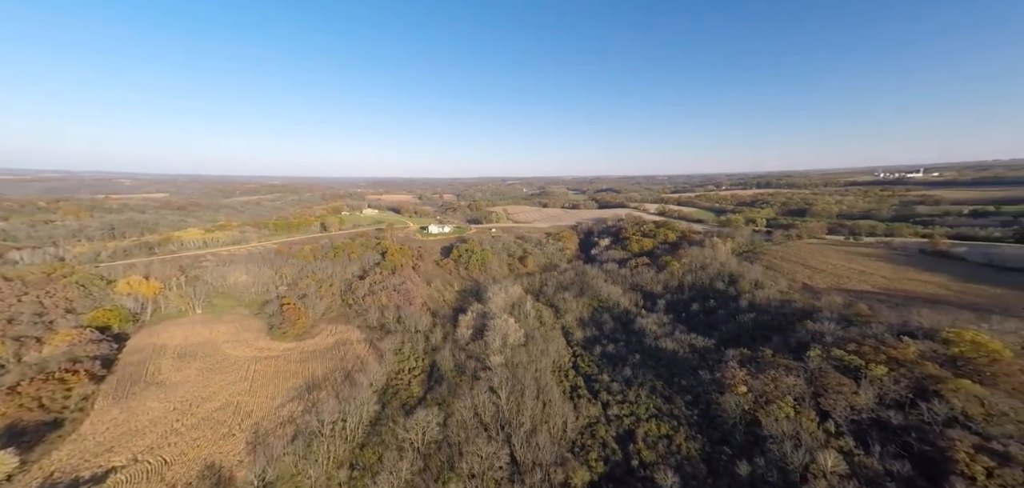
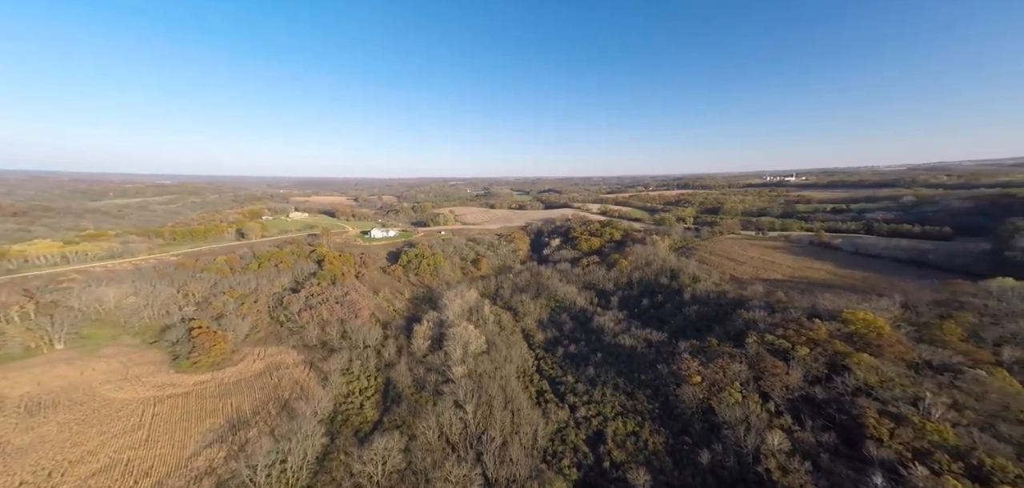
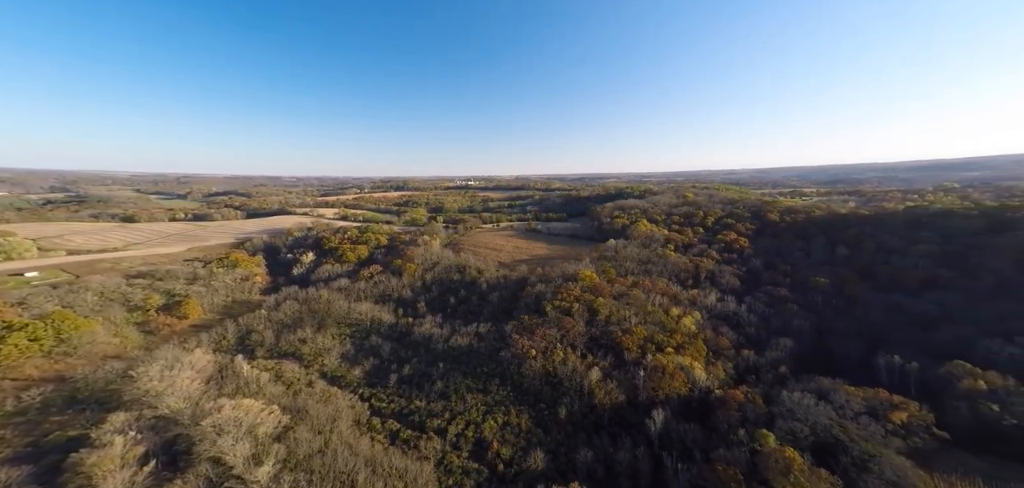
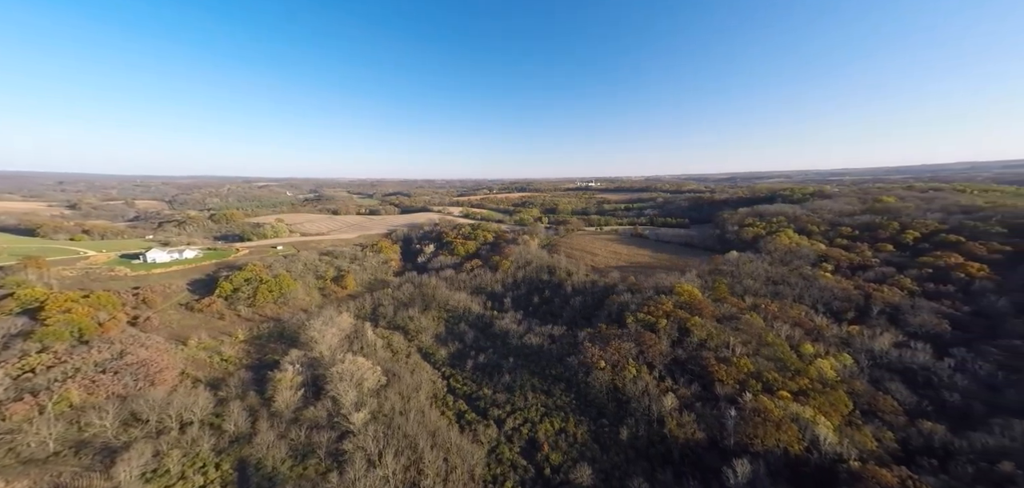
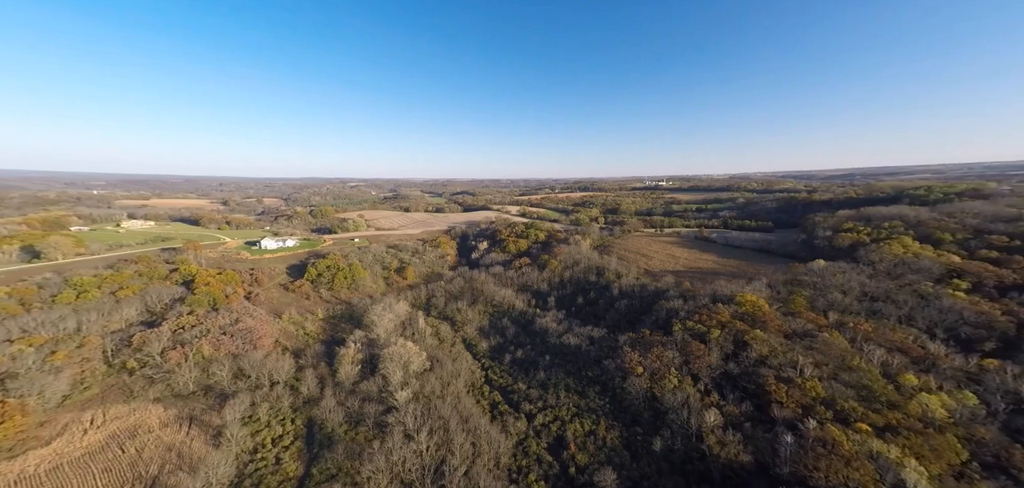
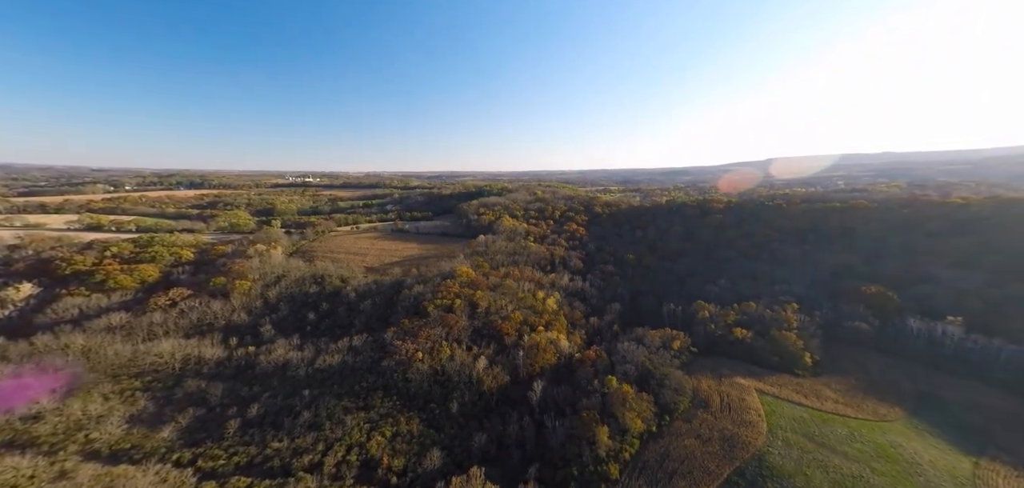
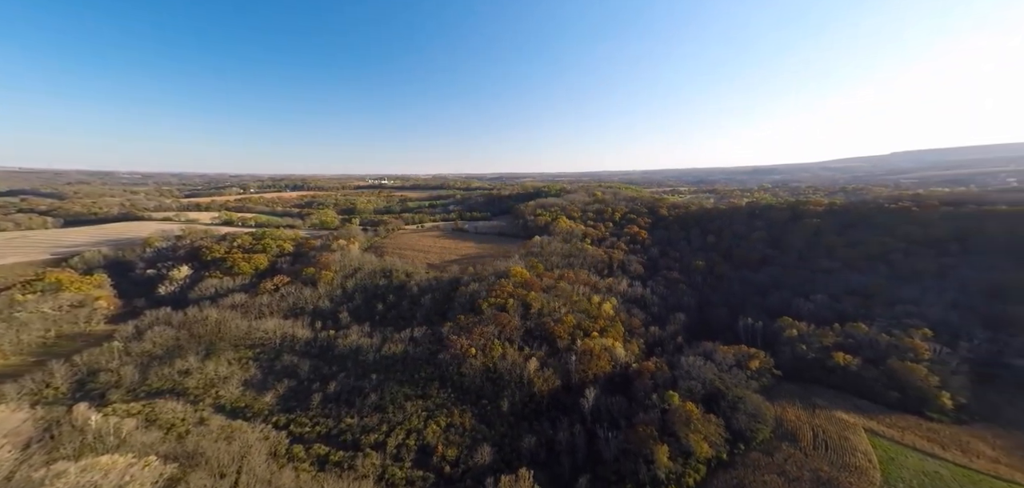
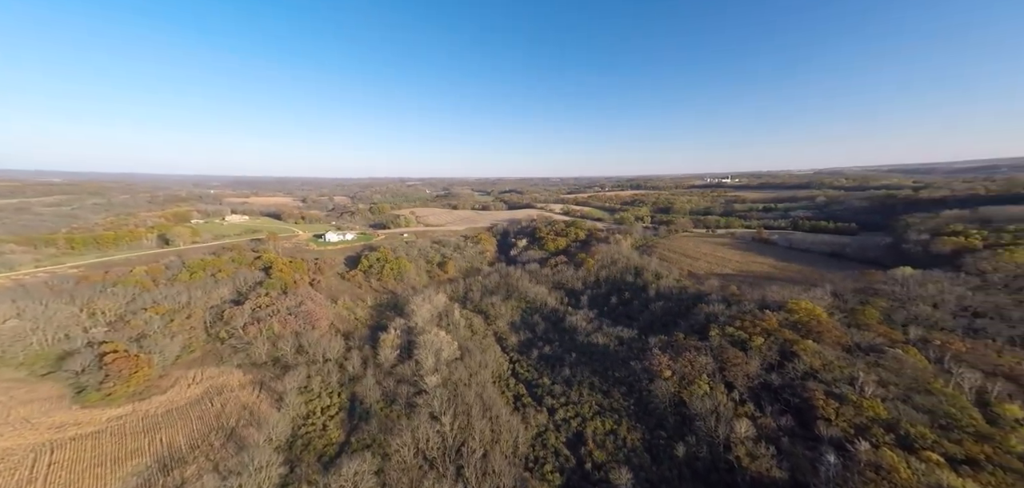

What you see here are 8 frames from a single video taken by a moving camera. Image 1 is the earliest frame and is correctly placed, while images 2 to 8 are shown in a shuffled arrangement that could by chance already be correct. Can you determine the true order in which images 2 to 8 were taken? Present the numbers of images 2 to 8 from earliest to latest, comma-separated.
2, 8, 5, 4, 3, 7, 6
